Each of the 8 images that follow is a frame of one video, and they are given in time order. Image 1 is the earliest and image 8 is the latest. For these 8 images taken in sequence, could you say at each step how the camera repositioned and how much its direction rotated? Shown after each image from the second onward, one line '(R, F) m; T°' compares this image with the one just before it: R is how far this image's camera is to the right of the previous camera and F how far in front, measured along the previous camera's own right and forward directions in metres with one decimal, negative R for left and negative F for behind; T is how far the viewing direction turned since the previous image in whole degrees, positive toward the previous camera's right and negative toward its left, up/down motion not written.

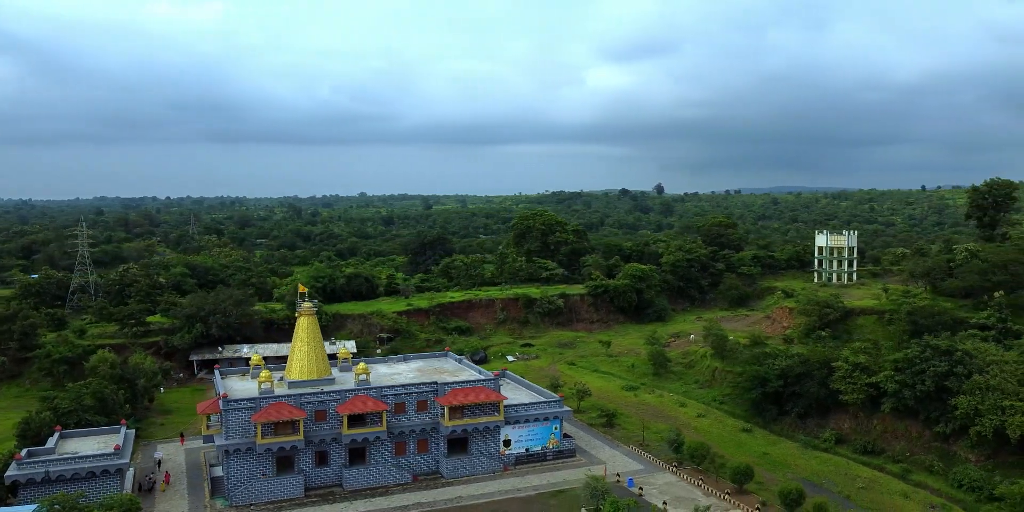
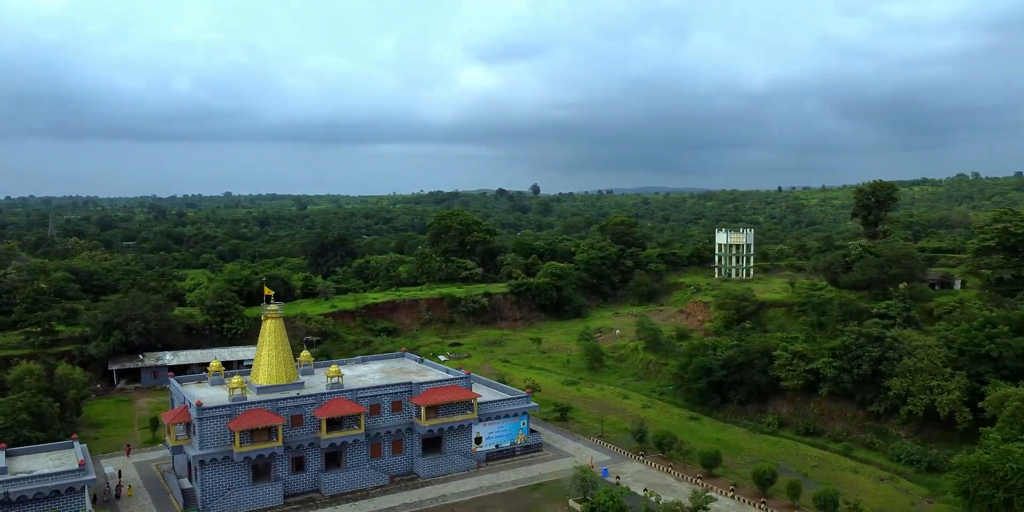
(-3.4, -0.1) m; +9°
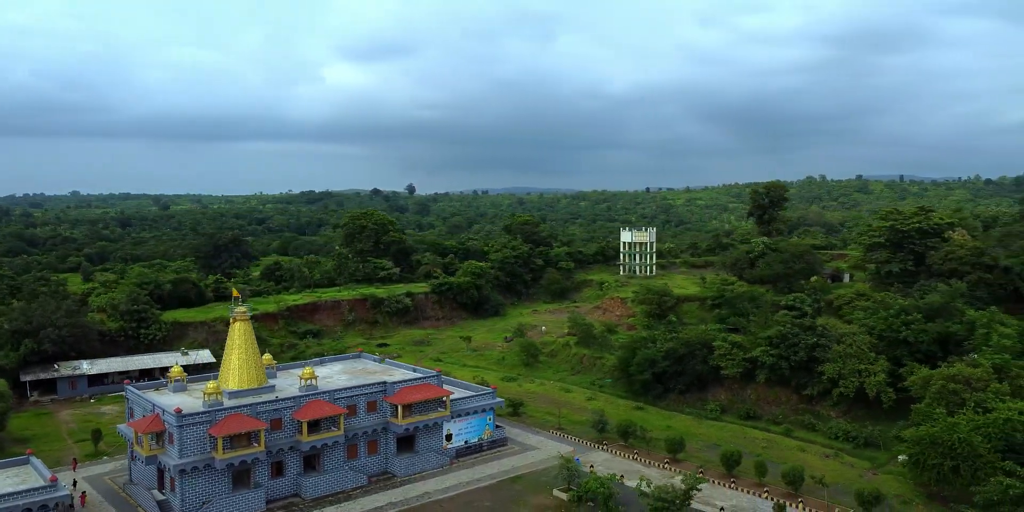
(-3.5, -0.3) m; +9°
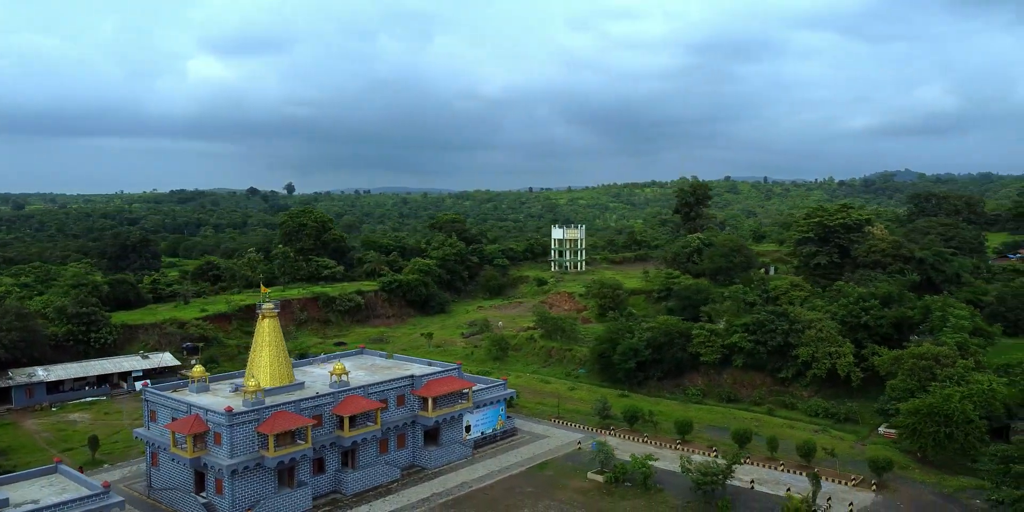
(-5.0, -0.3) m; +9°
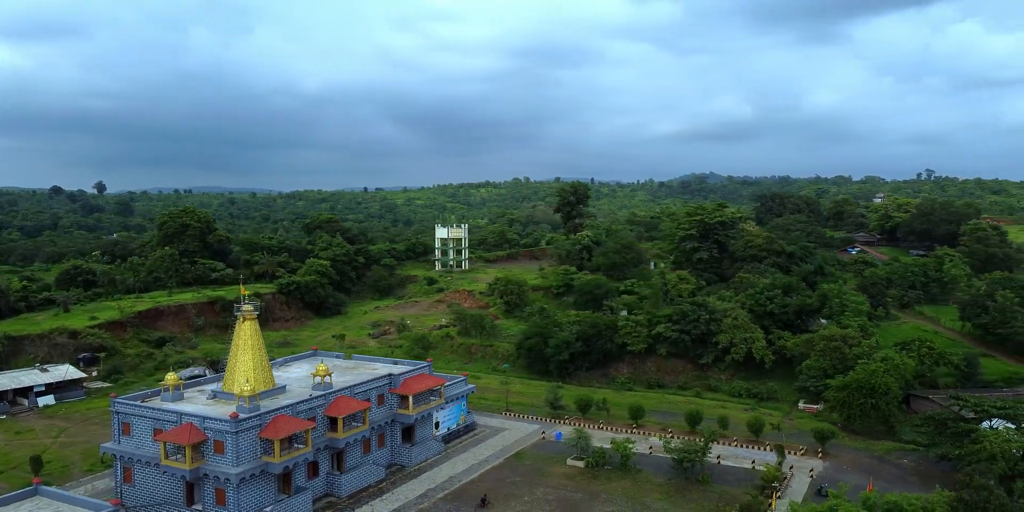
(-5.0, -0.2) m; +12°
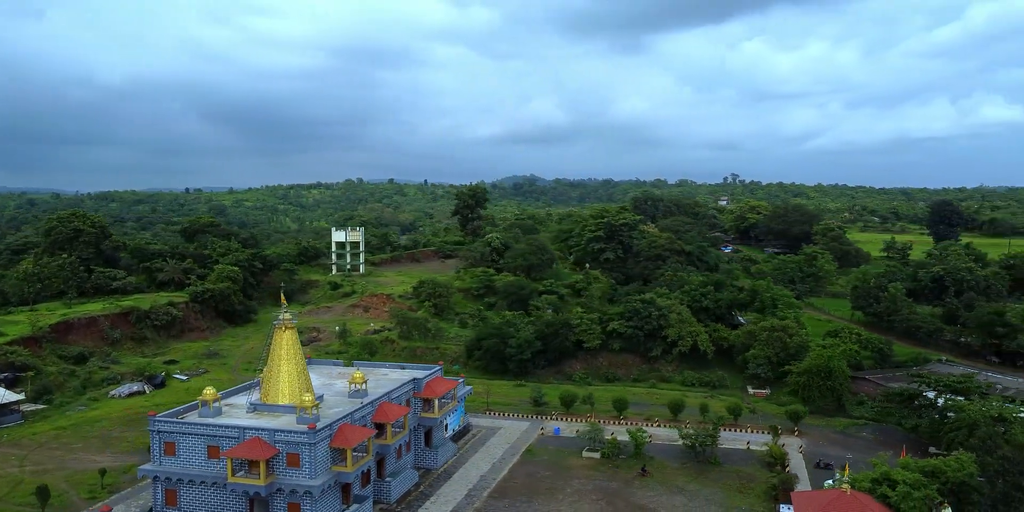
(-6.7, -0.2) m; +13°
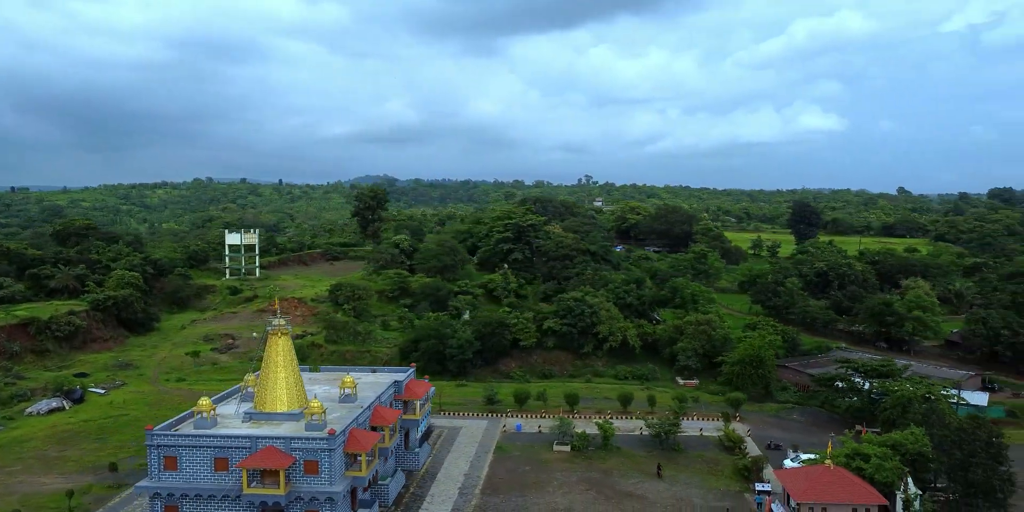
(-4.3, -0.3) m; +10°
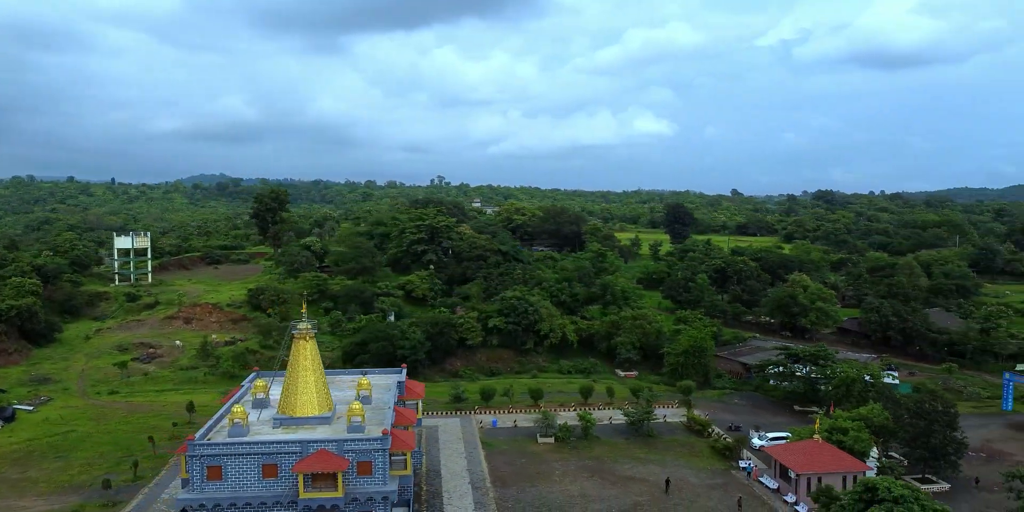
(-5.2, -0.5) m; +11°
